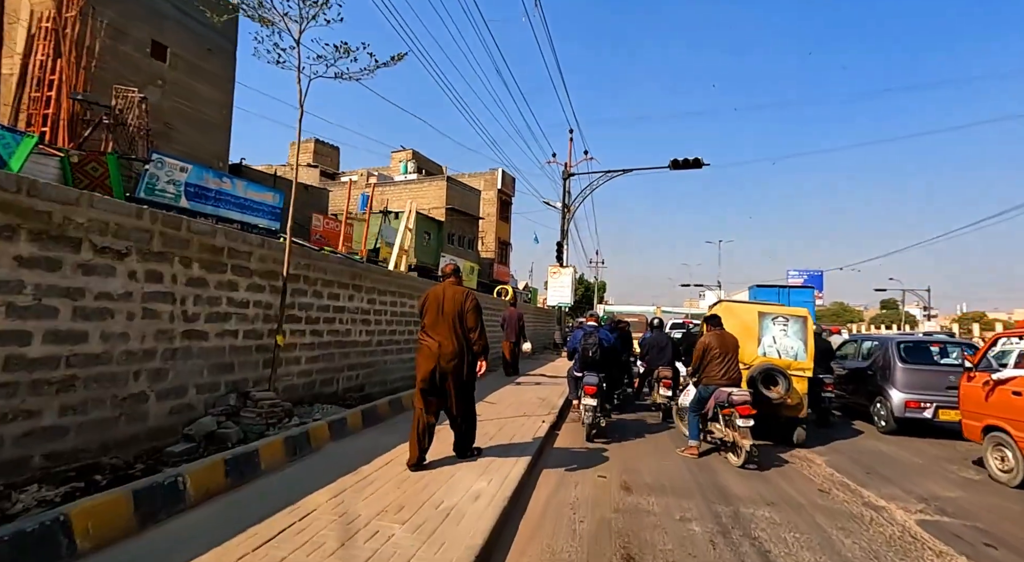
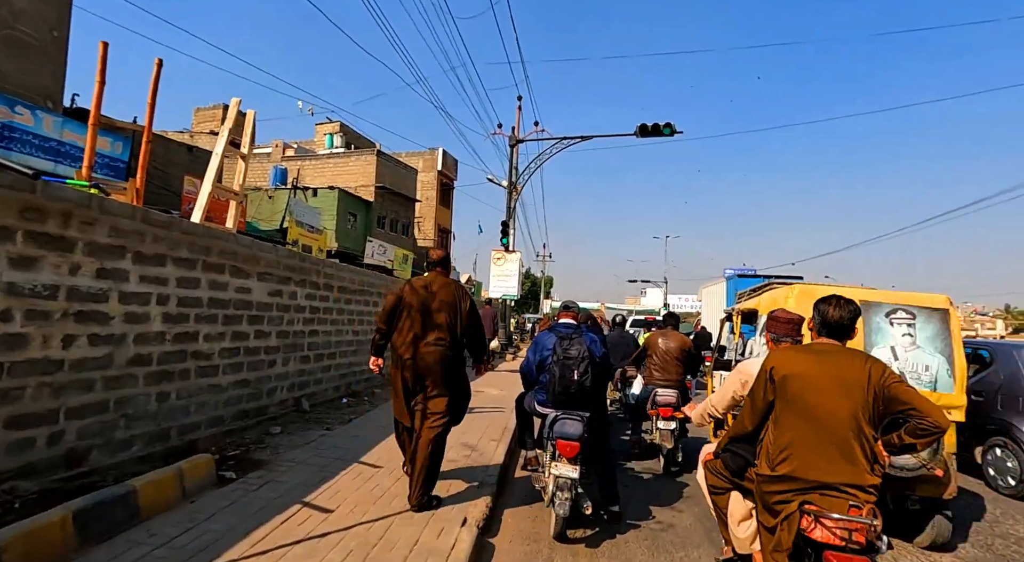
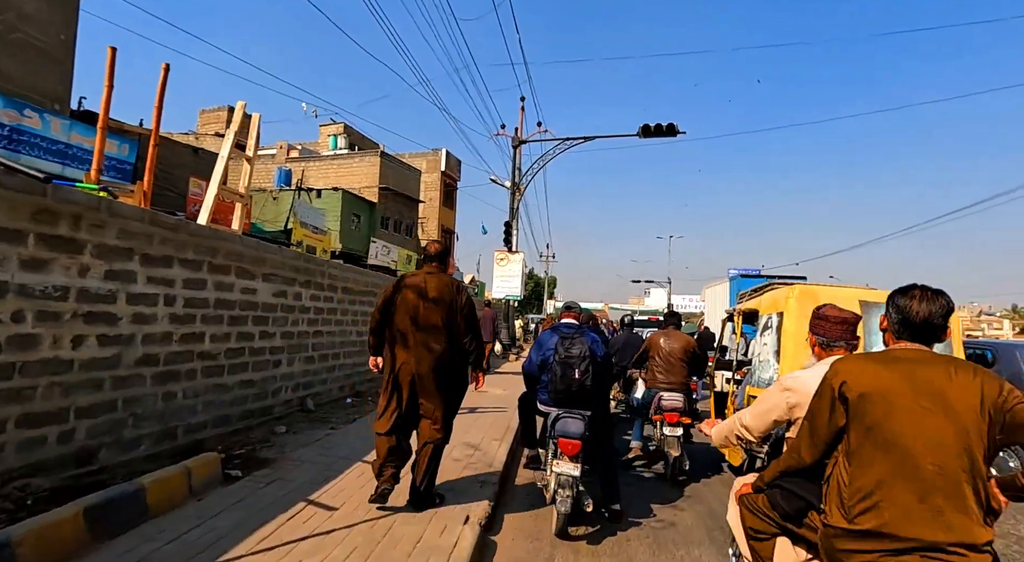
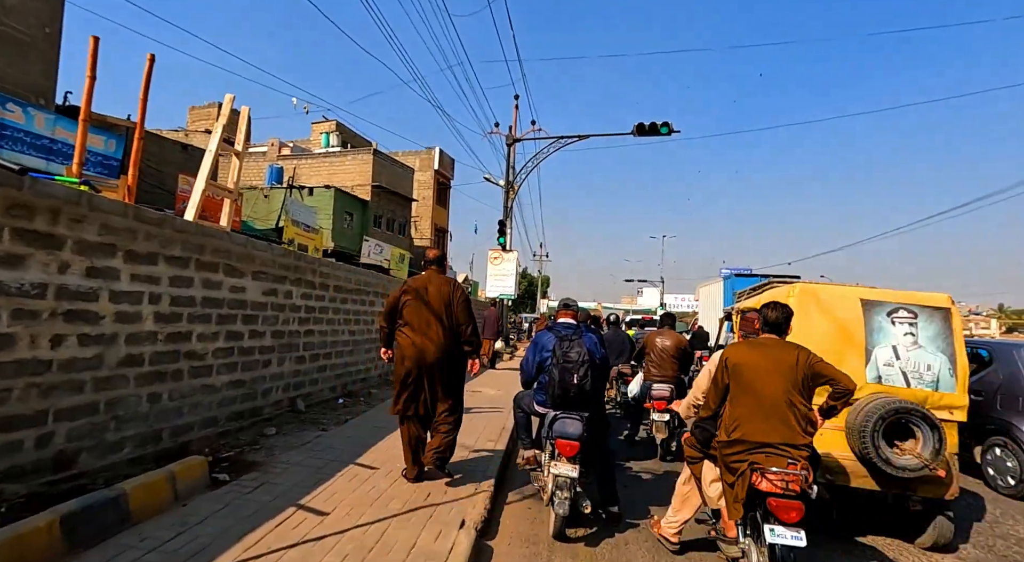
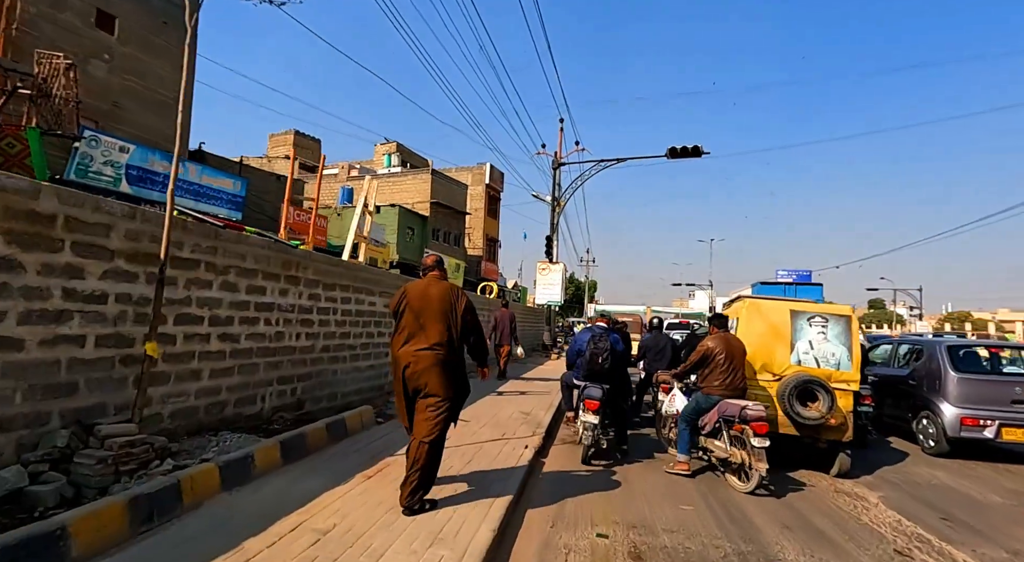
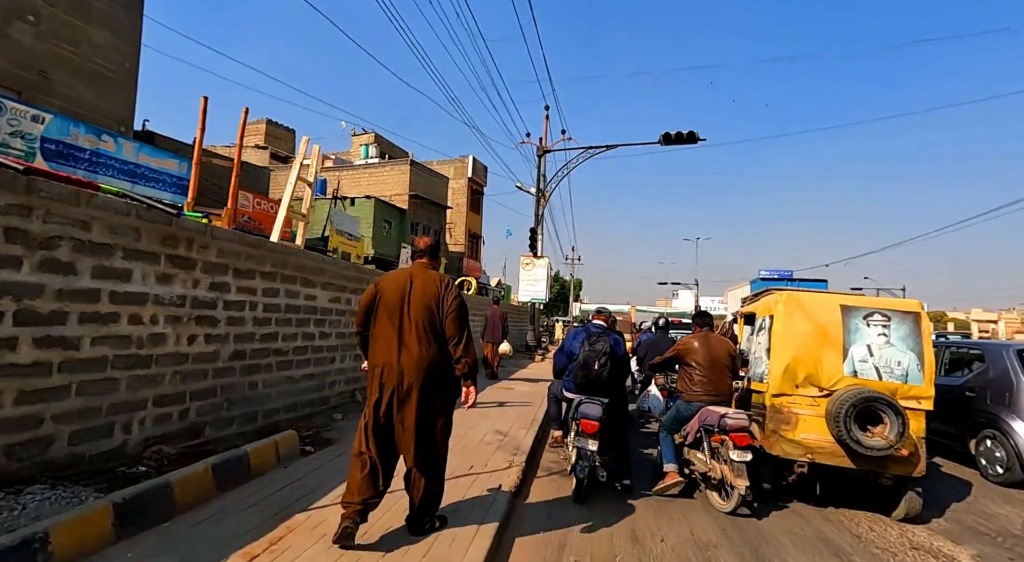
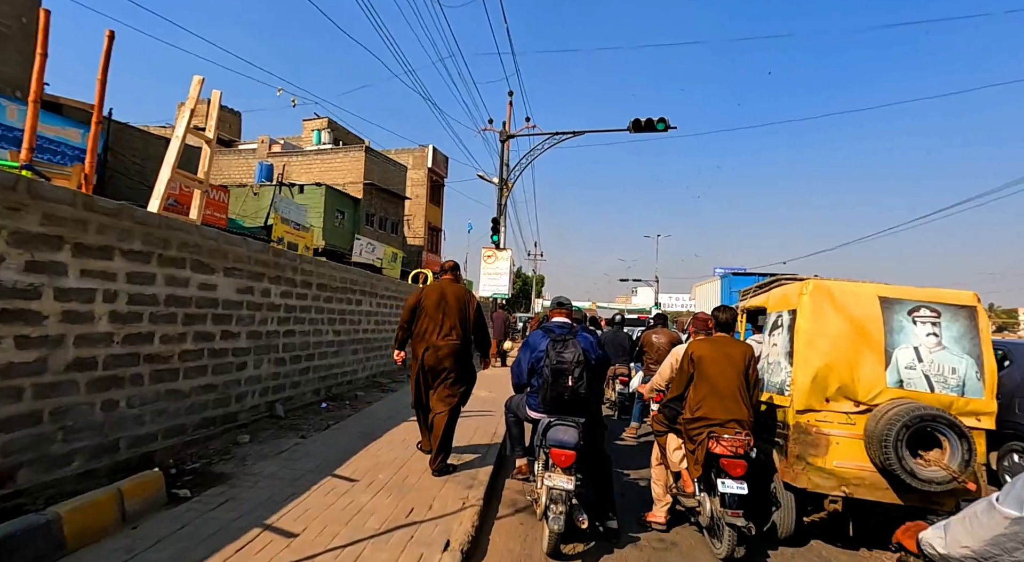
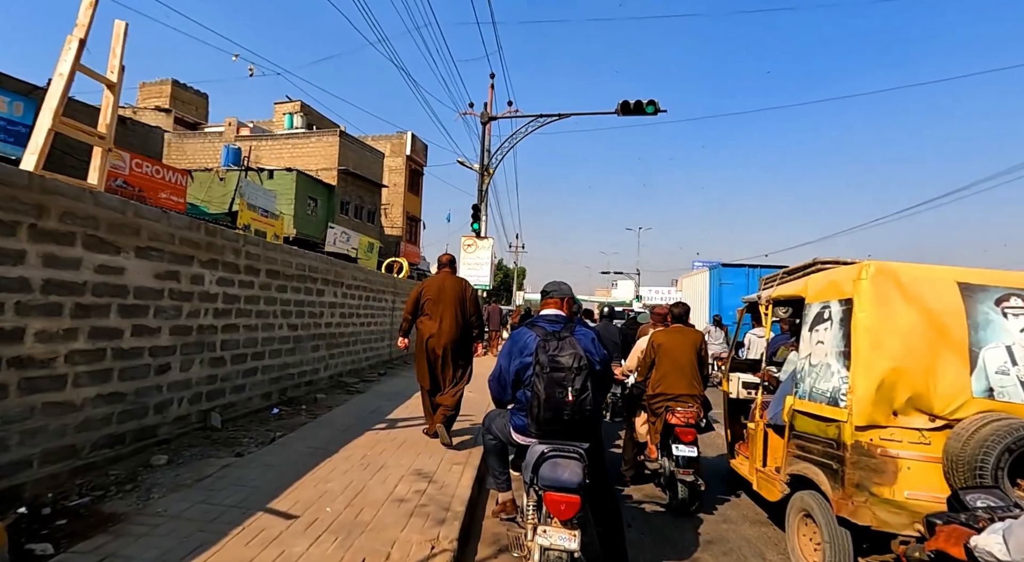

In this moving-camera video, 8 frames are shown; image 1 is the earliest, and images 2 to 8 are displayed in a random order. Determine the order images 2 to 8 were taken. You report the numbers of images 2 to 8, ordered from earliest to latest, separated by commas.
5, 6, 3, 2, 4, 7, 8
